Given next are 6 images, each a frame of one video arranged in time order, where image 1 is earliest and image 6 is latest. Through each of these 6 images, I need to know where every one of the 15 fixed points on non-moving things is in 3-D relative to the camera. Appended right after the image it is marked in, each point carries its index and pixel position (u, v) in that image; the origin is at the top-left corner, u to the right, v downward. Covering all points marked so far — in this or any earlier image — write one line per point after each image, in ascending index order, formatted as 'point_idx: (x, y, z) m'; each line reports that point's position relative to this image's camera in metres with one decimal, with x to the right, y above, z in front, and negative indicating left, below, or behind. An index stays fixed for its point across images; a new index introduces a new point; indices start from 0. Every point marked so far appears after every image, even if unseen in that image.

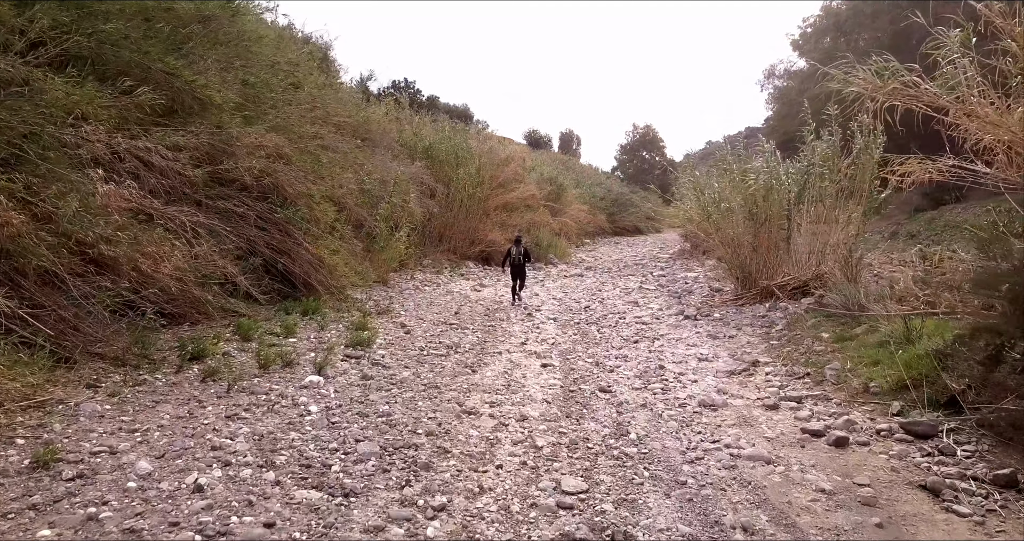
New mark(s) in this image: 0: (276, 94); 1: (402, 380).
0: (-2.2, +1.7, +7.2) m
1: (-0.6, -0.6, +4.0) m
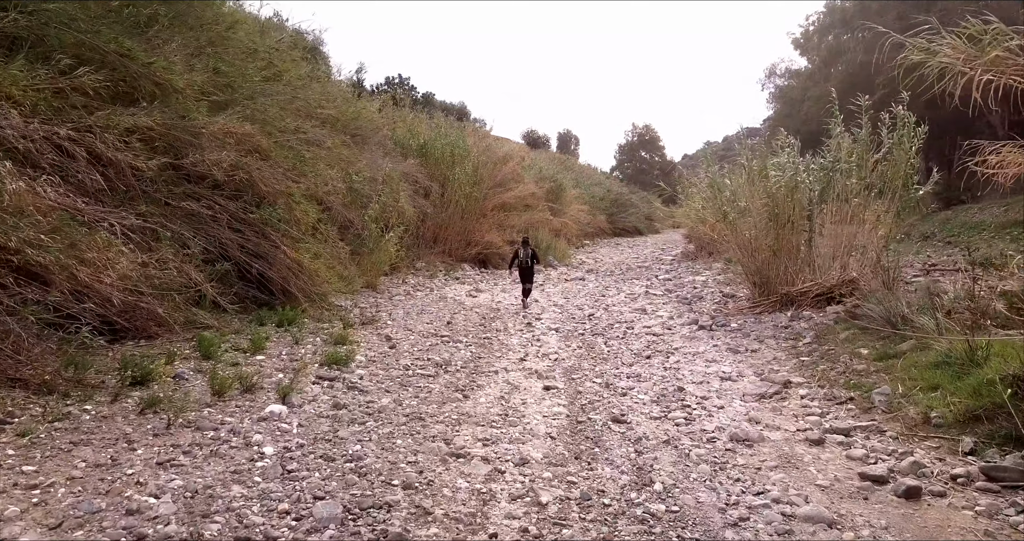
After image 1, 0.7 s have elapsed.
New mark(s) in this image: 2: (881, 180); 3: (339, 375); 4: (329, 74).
0: (-2.3, +1.6, +6.7) m
1: (-0.6, -0.6, +3.4) m
2: (+2.9, +0.7, +6.1) m
3: (-0.9, -0.5, +3.9) m
4: (-2.6, +2.8, +10.7) m
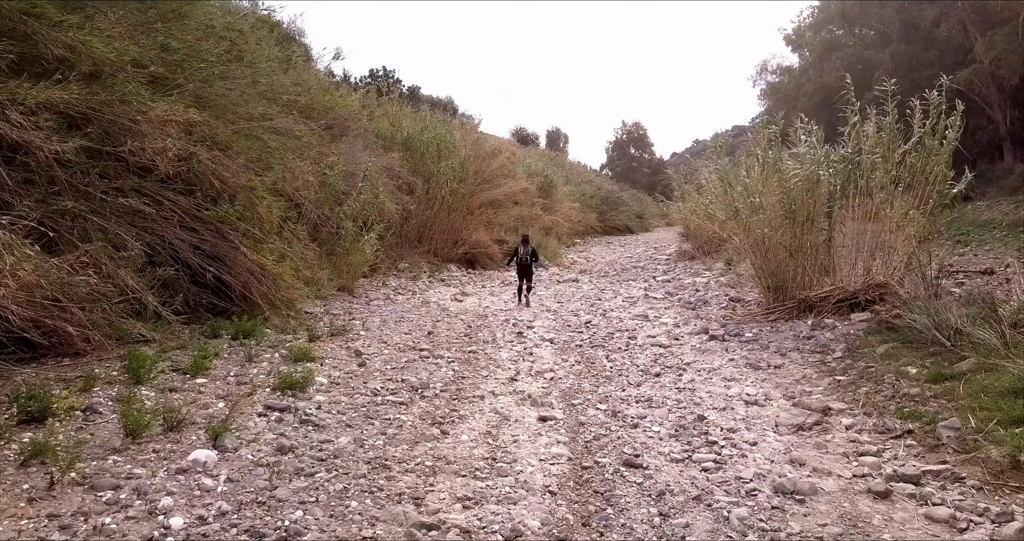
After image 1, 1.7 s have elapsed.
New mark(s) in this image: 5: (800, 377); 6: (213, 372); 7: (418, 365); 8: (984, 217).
0: (-2.4, +1.6, +6.0) m
1: (-0.6, -0.6, +2.7) m
2: (+2.9, +0.7, +5.5) m
3: (-0.9, -0.6, +3.3) m
4: (-2.7, +2.7, +10.0) m
5: (+1.6, -0.6, +4.2) m
6: (-1.5, -0.5, +3.8) m
7: (-0.5, -0.5, +4.2) m
8: (+7.6, +0.9, +12.3) m
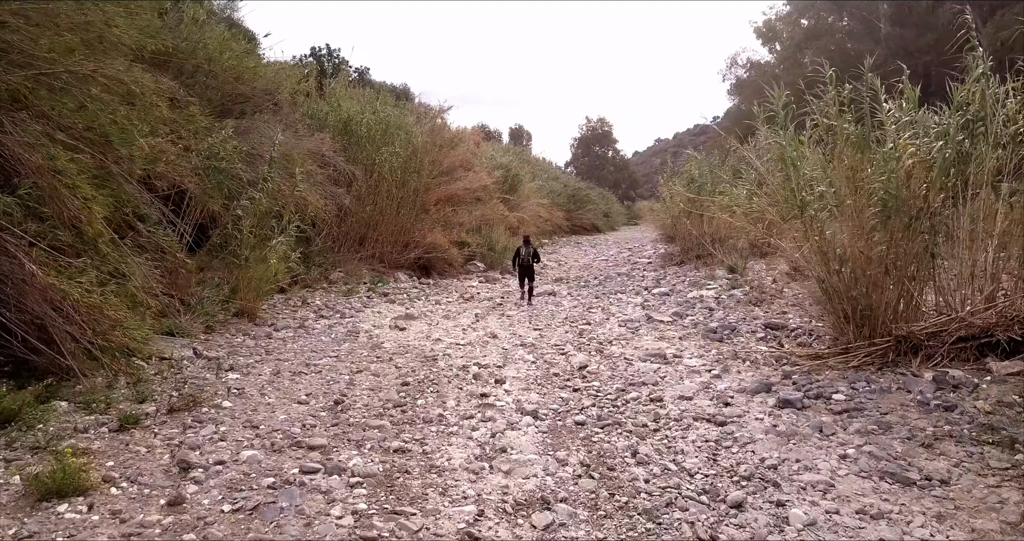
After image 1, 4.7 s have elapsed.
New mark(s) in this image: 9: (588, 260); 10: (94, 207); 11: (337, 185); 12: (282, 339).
0: (-2.6, +1.5, +3.8) m
1: (-0.7, -0.8, +0.6) m
2: (+2.7, +0.6, +3.6) m
3: (-1.0, -0.7, +1.2) m
4: (-3.1, +2.6, +7.9) m
5: (+1.4, -0.7, +2.2) m
6: (-1.6, -0.6, +1.7) m
7: (-0.6, -0.7, +2.2) m
8: (+7.1, +0.8, +10.6) m
9: (+1.3, +0.2, +13.3) m
10: (-2.1, +0.3, +3.9) m
11: (-2.0, +1.0, +8.8) m
12: (-1.6, -0.4, +5.2) m
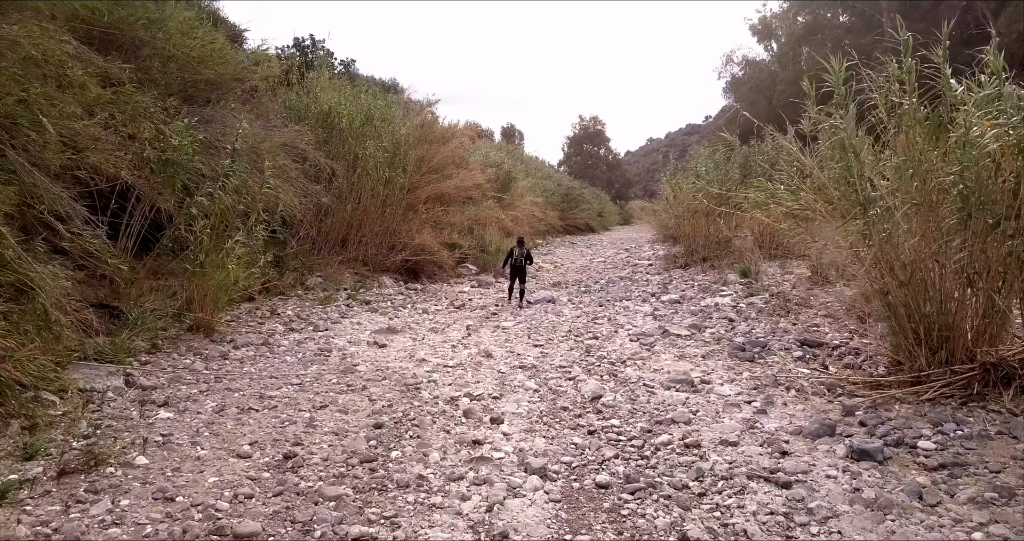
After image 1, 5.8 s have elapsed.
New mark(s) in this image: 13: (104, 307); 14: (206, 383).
0: (-2.6, +1.4, +3.0) m
1: (-0.6, -0.8, -0.1) m
2: (+2.7, +0.5, +2.9) m
3: (-1.0, -0.8, +0.4) m
4: (-3.2, +2.6, +7.1) m
5: (+1.5, -0.8, +1.5) m
6: (-1.6, -0.7, +0.9) m
7: (-0.6, -0.7, +1.4) m
8: (+7.0, +0.7, +9.9) m
9: (+1.2, +0.1, +12.6) m
10: (-2.1, +0.3, +3.1) m
11: (-2.1, +0.9, +8.0) m
12: (-1.6, -0.5, +4.4) m
13: (-2.4, -0.2, +4.5) m
14: (-1.5, -0.5, +3.8) m
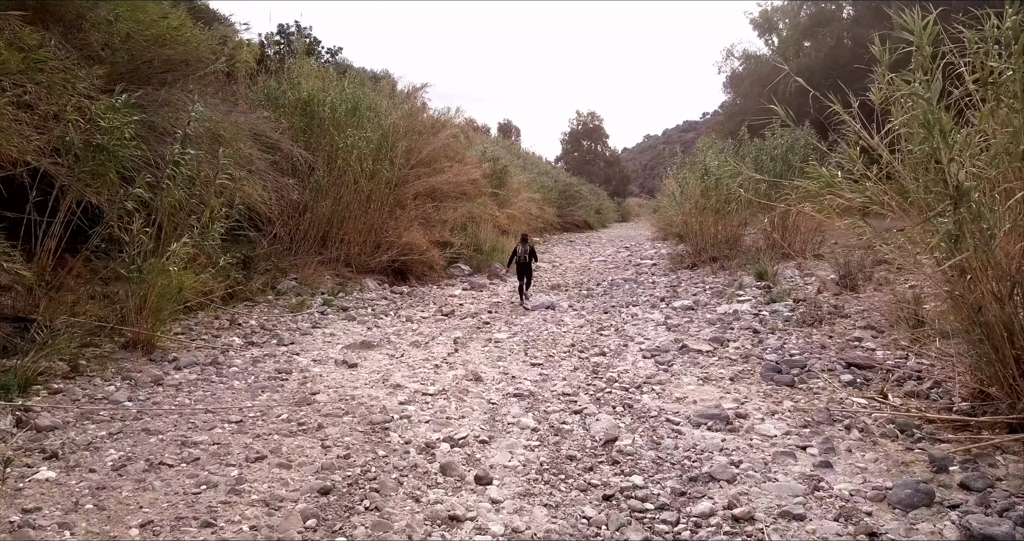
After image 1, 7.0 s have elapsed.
0: (-2.6, +1.4, +2.3) m
1: (-0.6, -0.9, -0.9) m
2: (+2.6, +0.5, +2.1) m
3: (-1.0, -0.8, -0.3) m
4: (-3.2, +2.5, +6.3) m
5: (+1.4, -0.8, +0.7) m
6: (-1.6, -0.7, +0.2) m
7: (-0.7, -0.8, +0.7) m
8: (+7.0, +0.7, +9.2) m
9: (+1.2, +0.1, +11.8) m
10: (-2.1, +0.2, +2.3) m
11: (-2.1, +0.9, +7.2) m
12: (-1.6, -0.5, +3.7) m
13: (-2.4, -0.3, +3.7) m
14: (-1.5, -0.6, +3.0) m
